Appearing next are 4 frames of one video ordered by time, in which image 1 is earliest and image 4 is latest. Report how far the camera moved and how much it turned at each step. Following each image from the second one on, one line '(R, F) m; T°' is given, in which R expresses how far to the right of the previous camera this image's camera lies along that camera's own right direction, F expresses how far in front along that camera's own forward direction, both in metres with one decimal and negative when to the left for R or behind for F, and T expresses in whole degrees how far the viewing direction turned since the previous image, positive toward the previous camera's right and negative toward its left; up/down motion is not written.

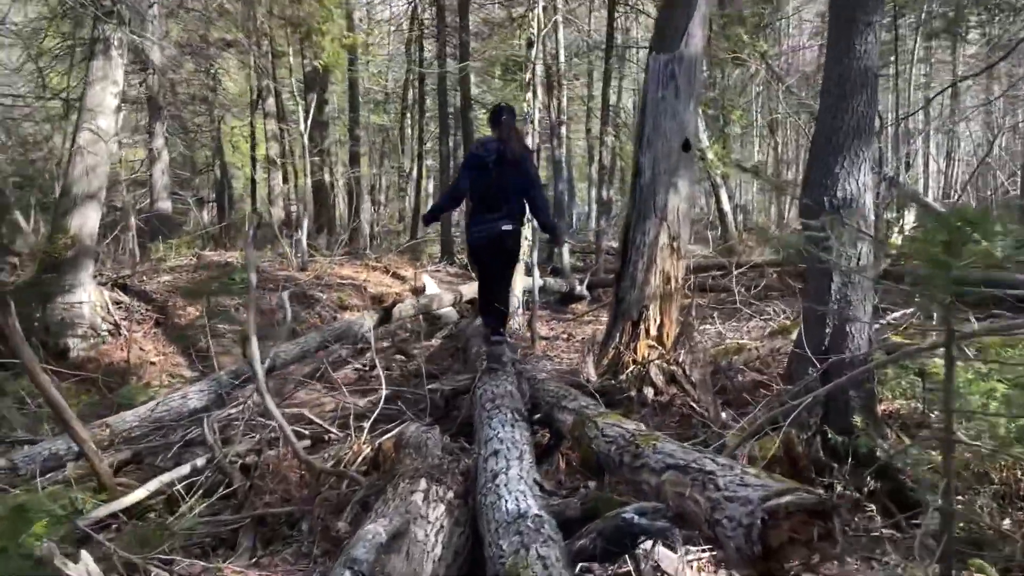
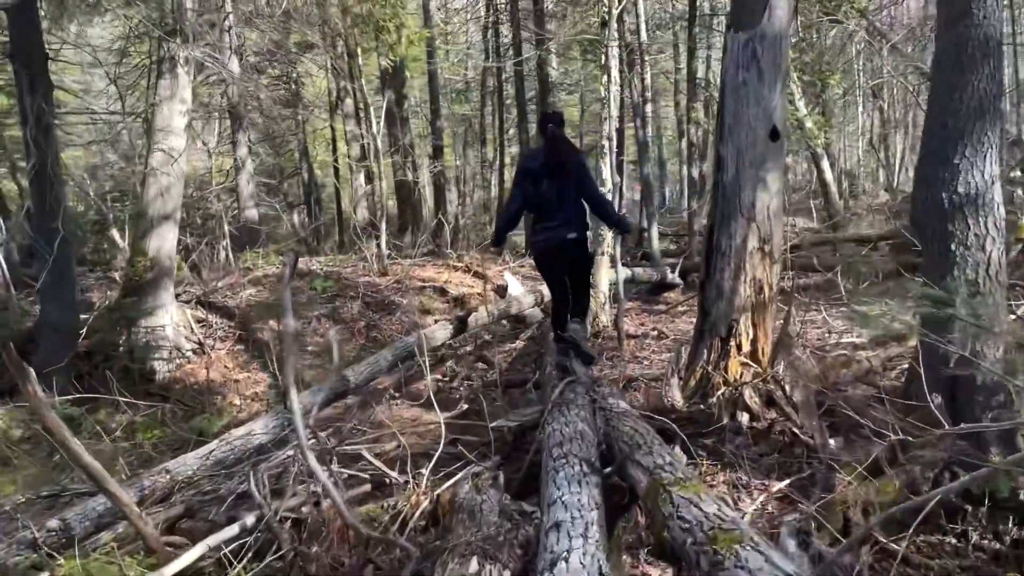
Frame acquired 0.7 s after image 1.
(+0.1, +0.4) m; -7°
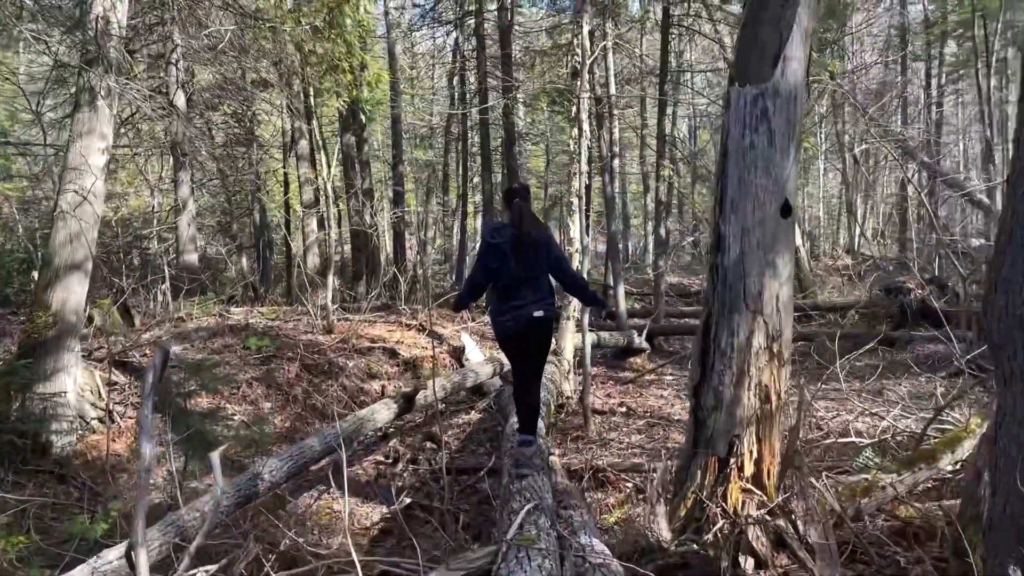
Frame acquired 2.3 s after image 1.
(0.0, +0.7) m; +3°
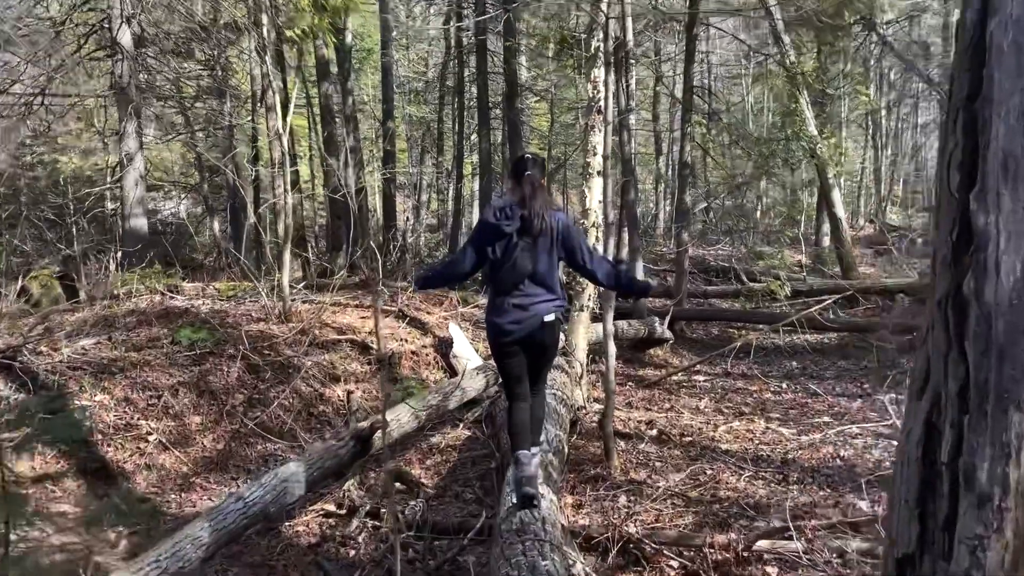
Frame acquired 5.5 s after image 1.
(0.0, +1.6) m; 0°
